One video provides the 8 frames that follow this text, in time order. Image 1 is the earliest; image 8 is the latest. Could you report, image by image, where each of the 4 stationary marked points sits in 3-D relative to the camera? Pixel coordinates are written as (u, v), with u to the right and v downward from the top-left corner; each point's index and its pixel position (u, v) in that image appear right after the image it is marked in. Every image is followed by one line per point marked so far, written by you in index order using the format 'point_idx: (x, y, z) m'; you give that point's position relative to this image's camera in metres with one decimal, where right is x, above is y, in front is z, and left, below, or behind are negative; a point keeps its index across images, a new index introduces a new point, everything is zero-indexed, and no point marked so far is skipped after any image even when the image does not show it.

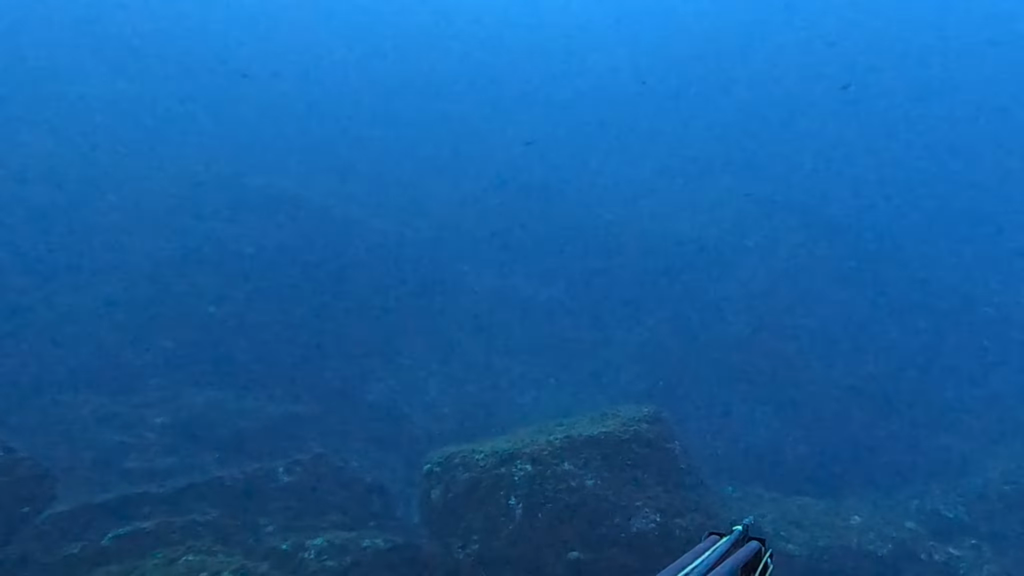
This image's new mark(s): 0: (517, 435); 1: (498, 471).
0: (-0.2, -3.8, +14.2) m
1: (-0.6, -4.3, +12.7) m
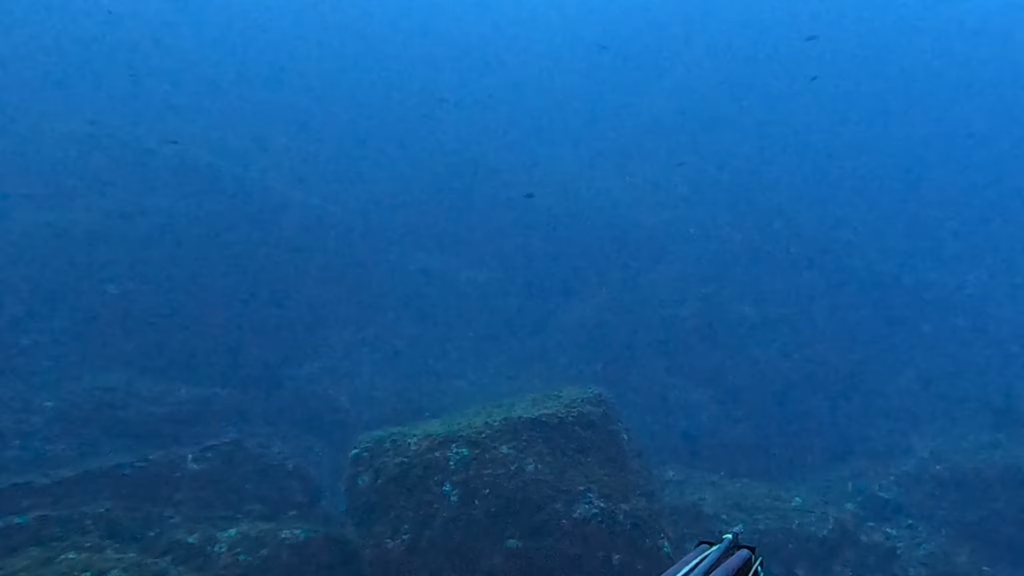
0: (-1.6, -3.2, +13.6) m
1: (-2.0, -3.8, +12.0) m
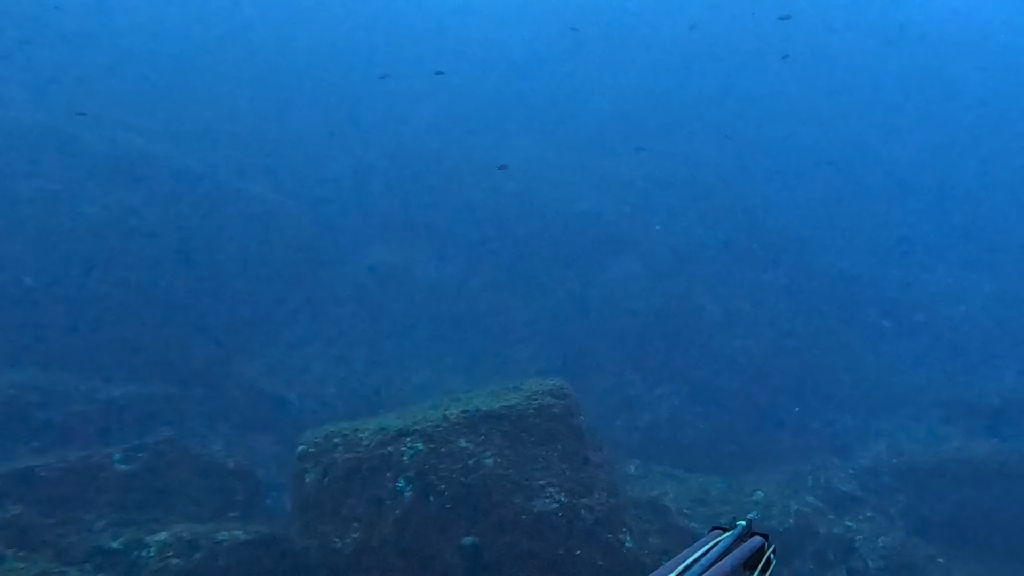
0: (-2.6, -2.9, +13.0) m
1: (-2.9, -3.5, +11.5) m
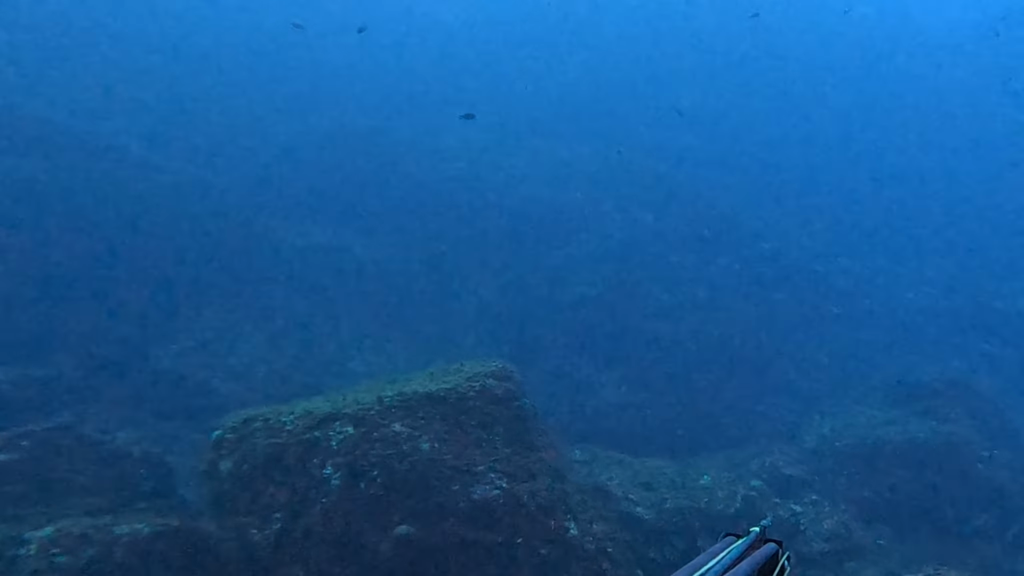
0: (-3.9, -2.4, +12.3) m
1: (-4.1, -2.9, +10.7) m
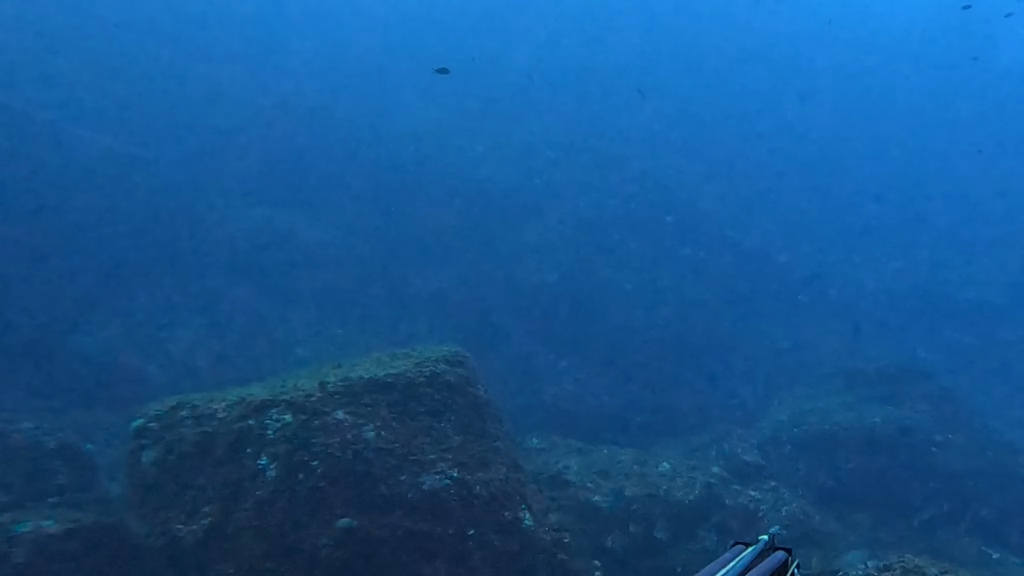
0: (-4.9, -1.9, +11.6) m
1: (-5.1, -2.6, +10.1) m
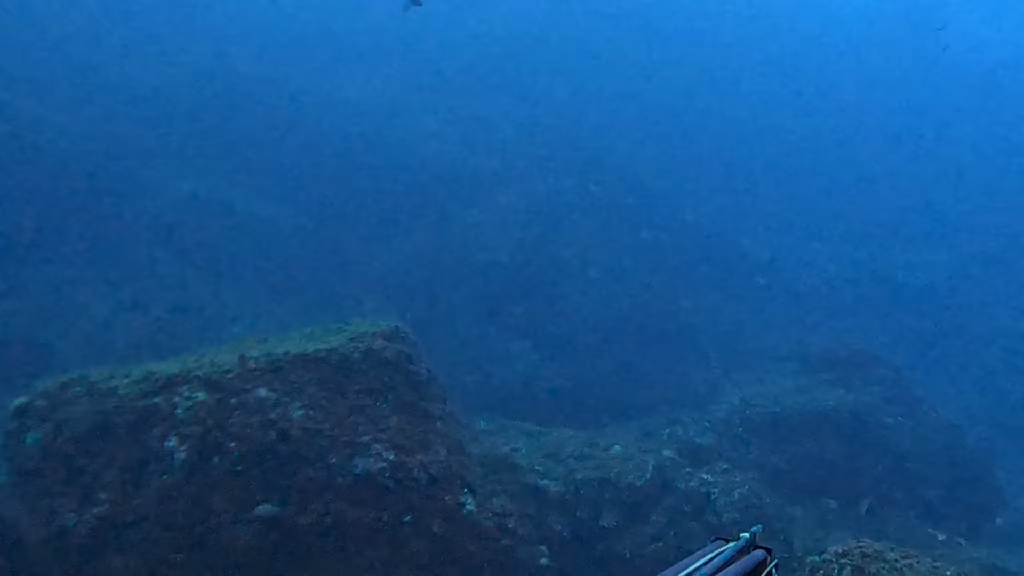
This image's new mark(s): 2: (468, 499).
0: (-6.1, -1.3, +10.6) m
1: (-6.2, -2.0, +9.1) m
2: (-0.9, -3.9, +10.0) m
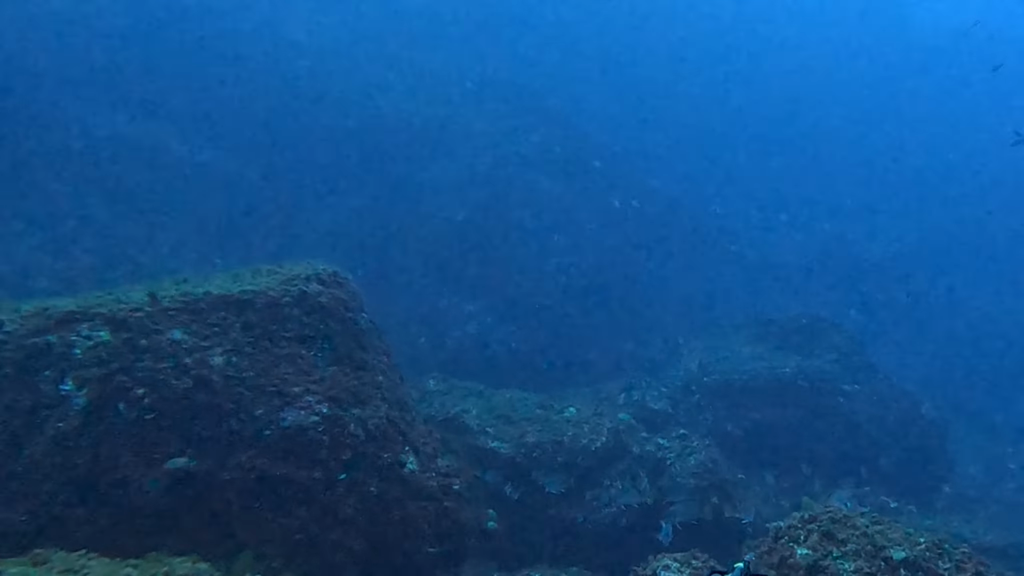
0: (-7.0, -0.1, +9.6) m
1: (-7.0, -0.8, +8.1) m
2: (-1.8, -2.9, +9.2) m
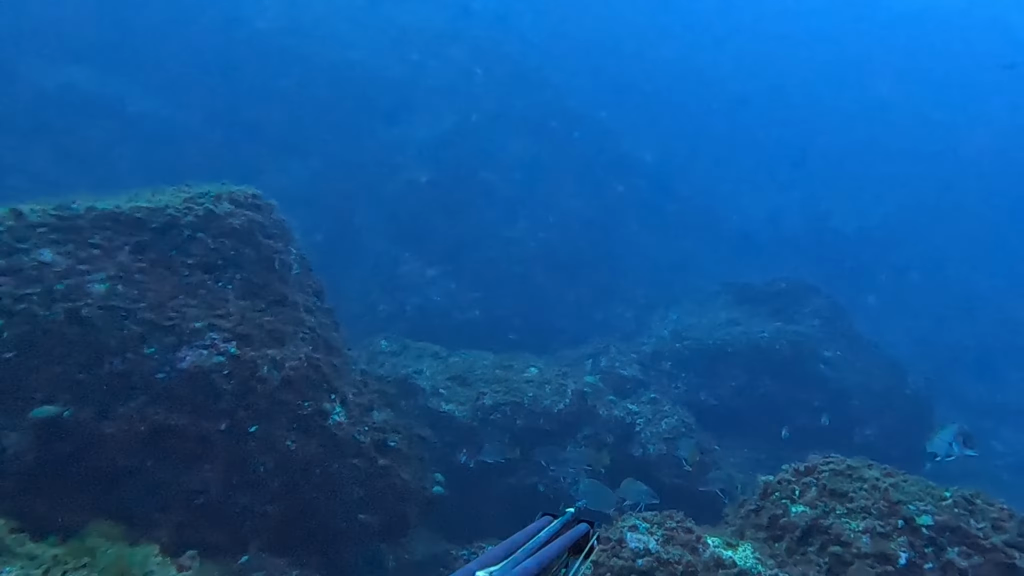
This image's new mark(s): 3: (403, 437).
0: (-7.7, +1.1, +8.0) m
1: (-7.7, +0.3, +6.5) m
2: (-2.6, -1.8, +7.9) m
3: (-1.7, -2.4, +8.8) m
